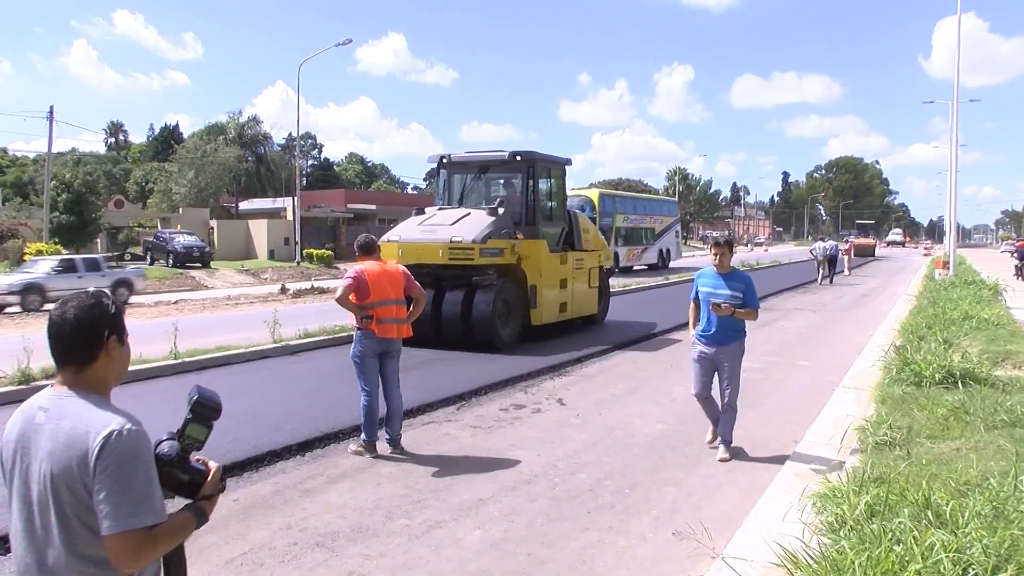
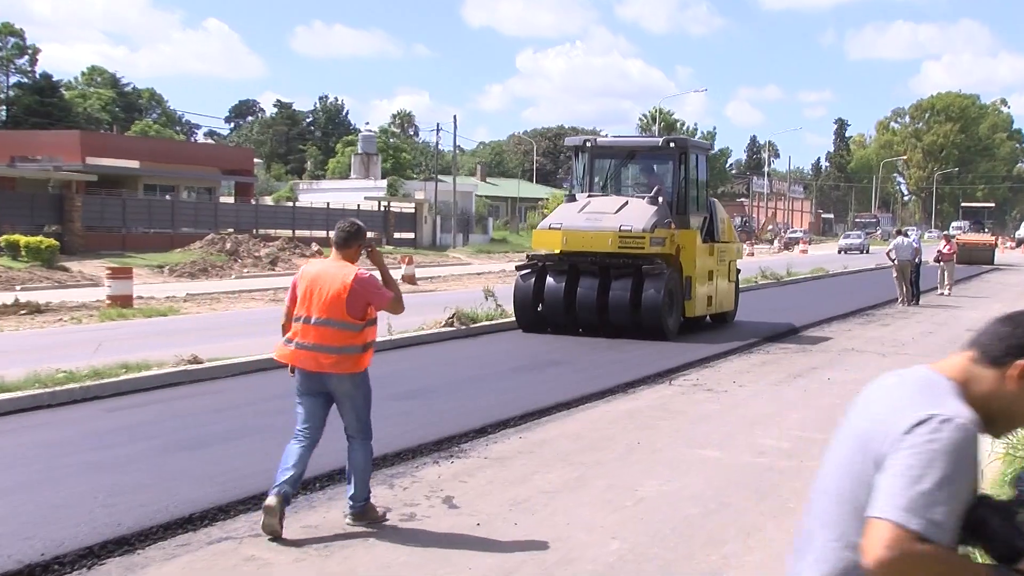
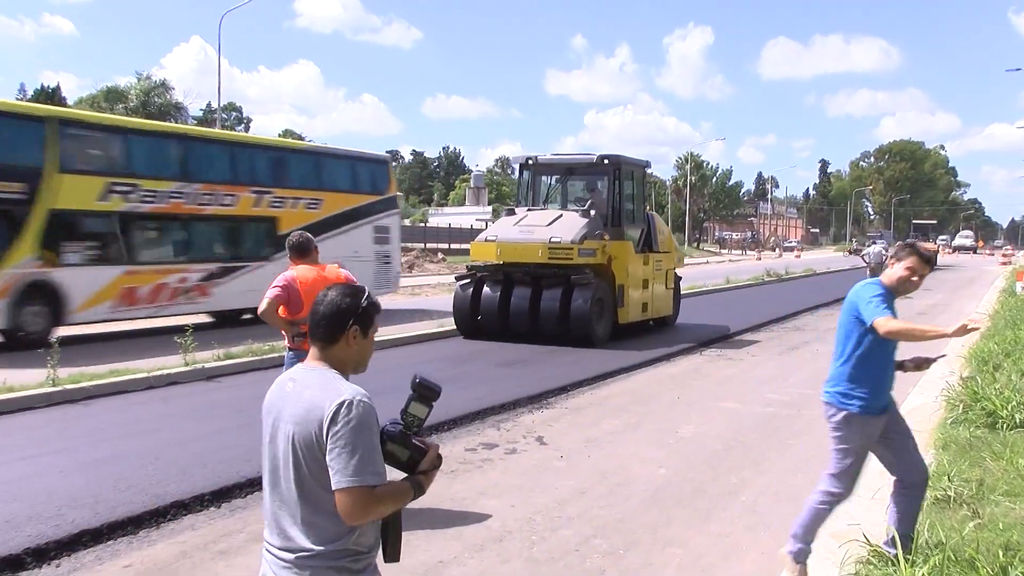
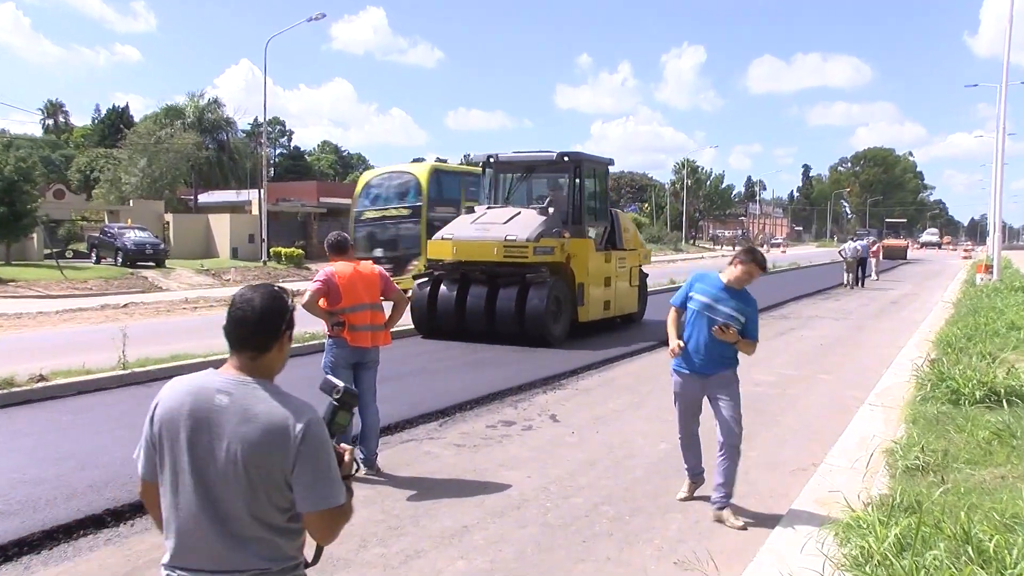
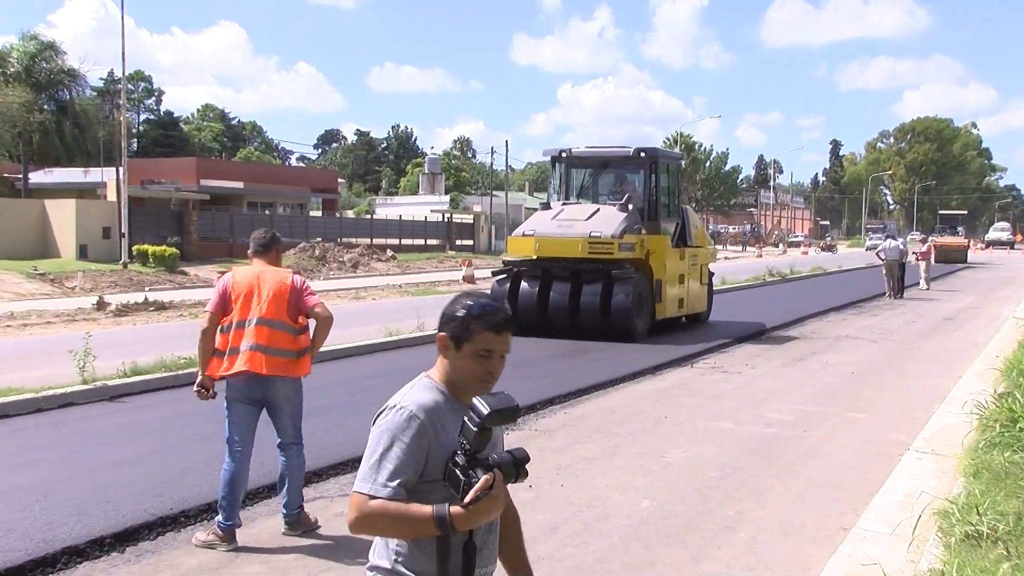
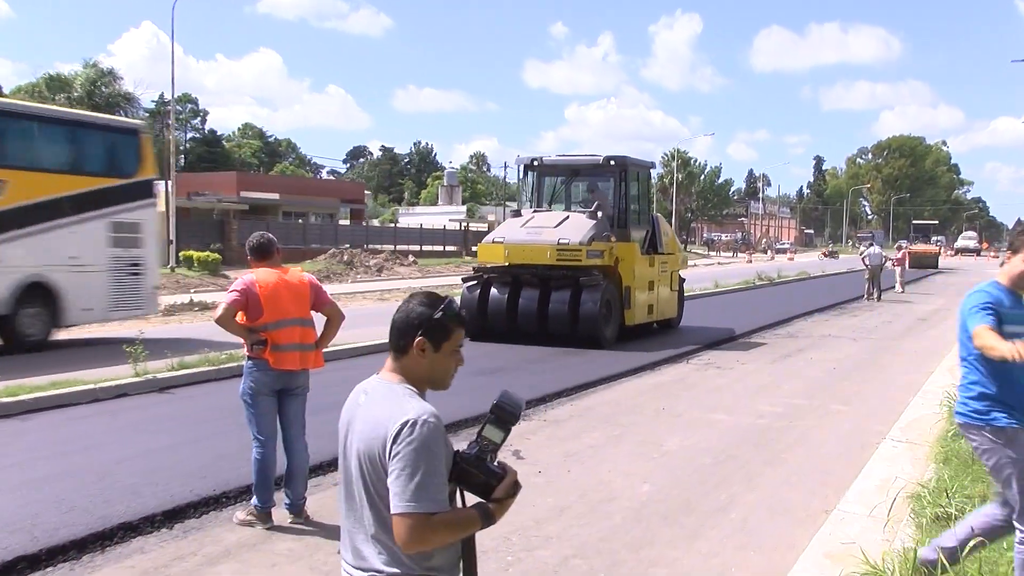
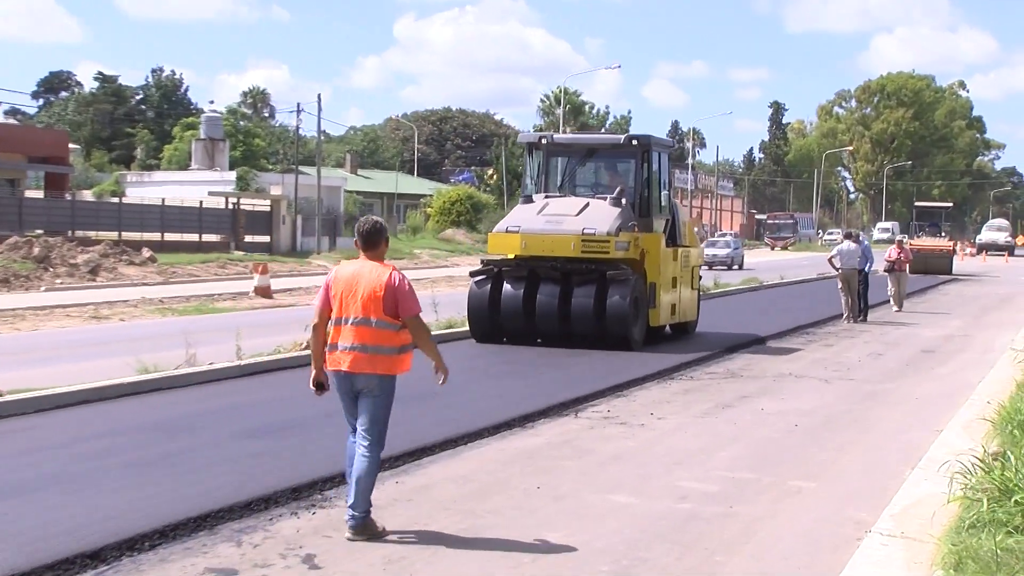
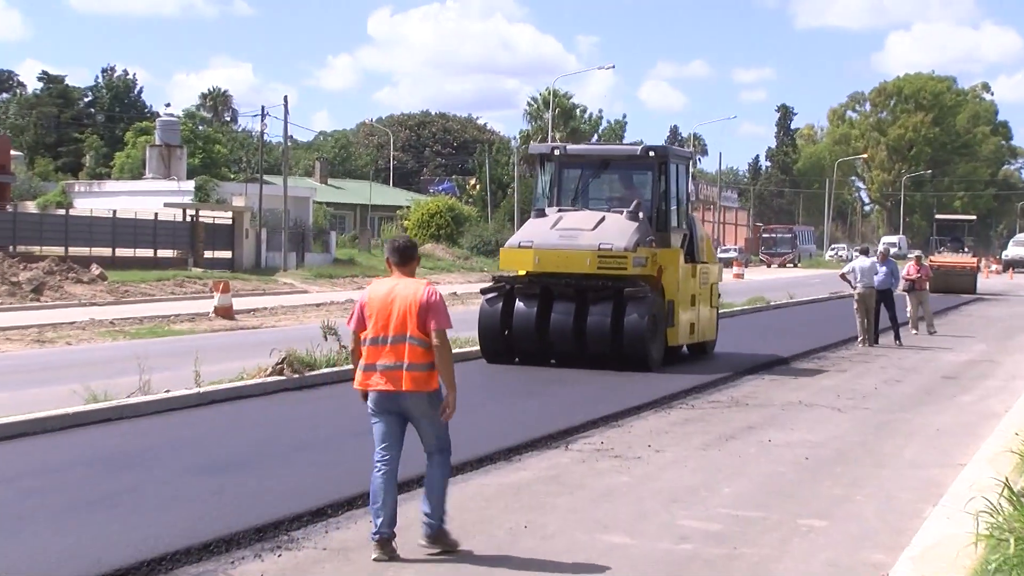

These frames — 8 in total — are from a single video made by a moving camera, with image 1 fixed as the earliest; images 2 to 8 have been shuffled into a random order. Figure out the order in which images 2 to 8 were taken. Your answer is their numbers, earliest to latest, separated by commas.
4, 3, 6, 5, 2, 7, 8
